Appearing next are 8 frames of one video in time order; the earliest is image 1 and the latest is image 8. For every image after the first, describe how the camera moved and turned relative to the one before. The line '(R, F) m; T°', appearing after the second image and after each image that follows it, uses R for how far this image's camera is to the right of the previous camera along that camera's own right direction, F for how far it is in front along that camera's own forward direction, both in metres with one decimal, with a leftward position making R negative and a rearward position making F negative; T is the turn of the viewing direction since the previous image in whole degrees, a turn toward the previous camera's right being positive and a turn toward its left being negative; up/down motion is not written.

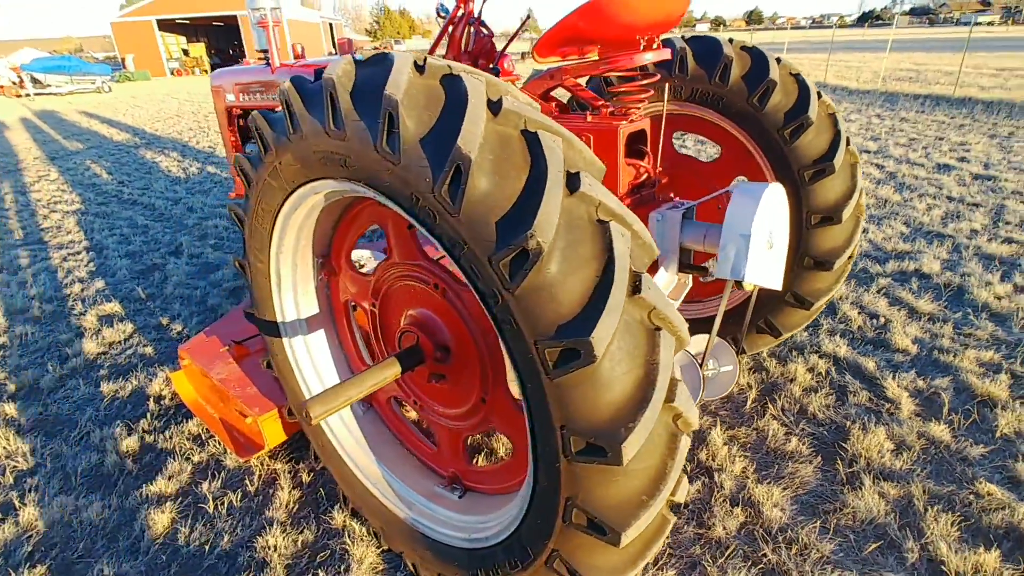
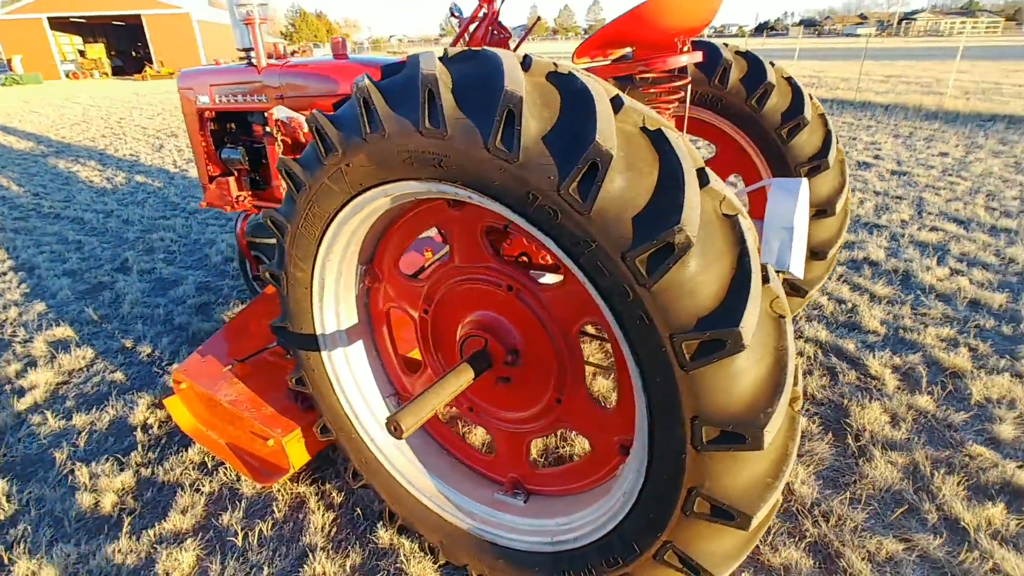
(-0.4, 0.0) m; +7°
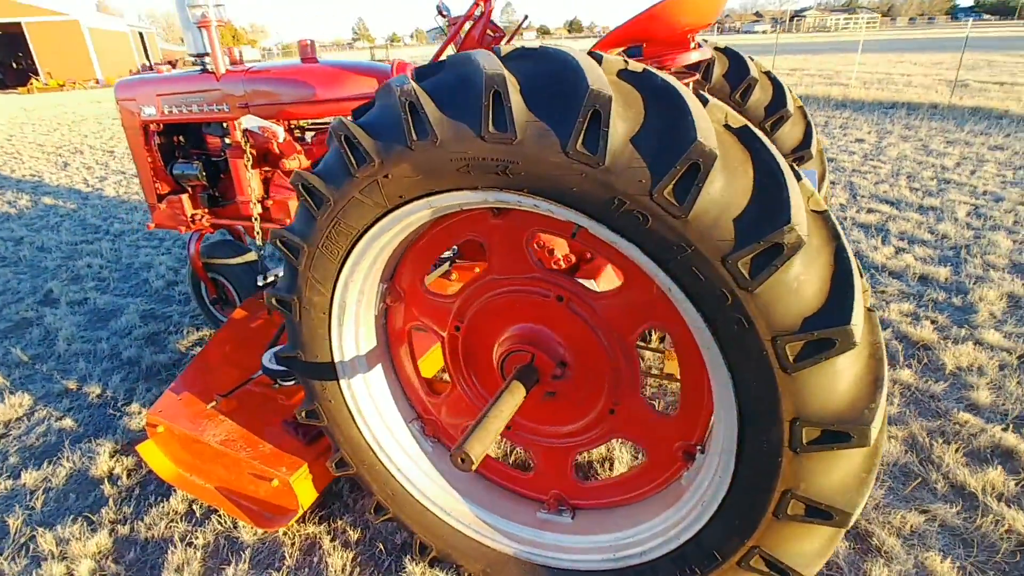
(-0.3, +0.1) m; +7°
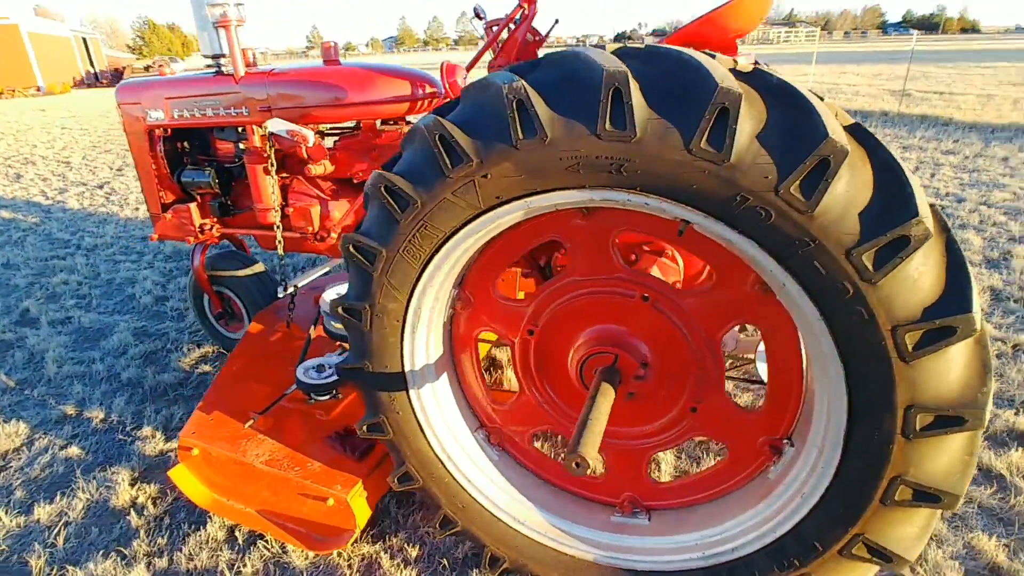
(-0.4, 0.0) m; +4°
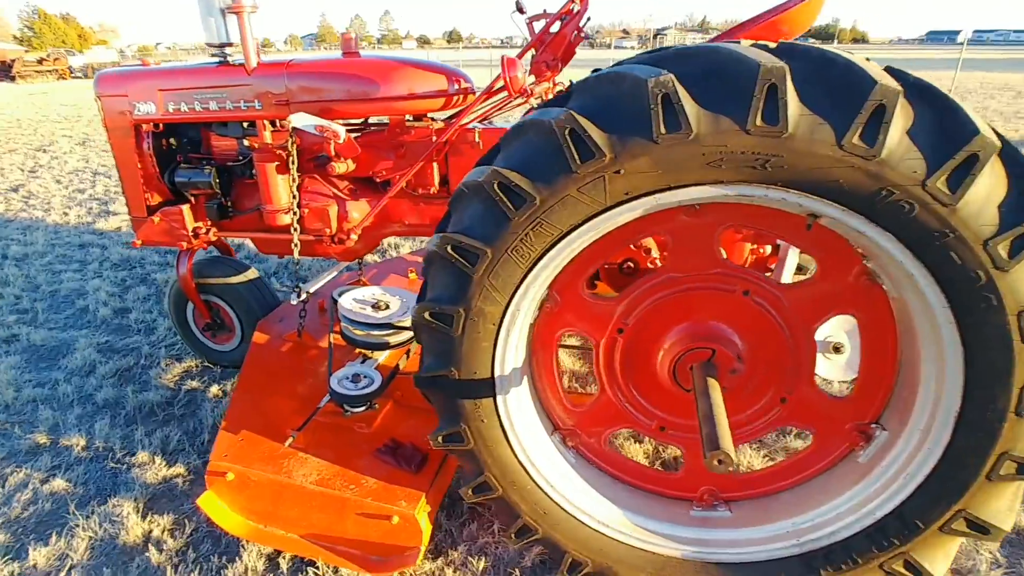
(-0.5, +0.1) m; +7°
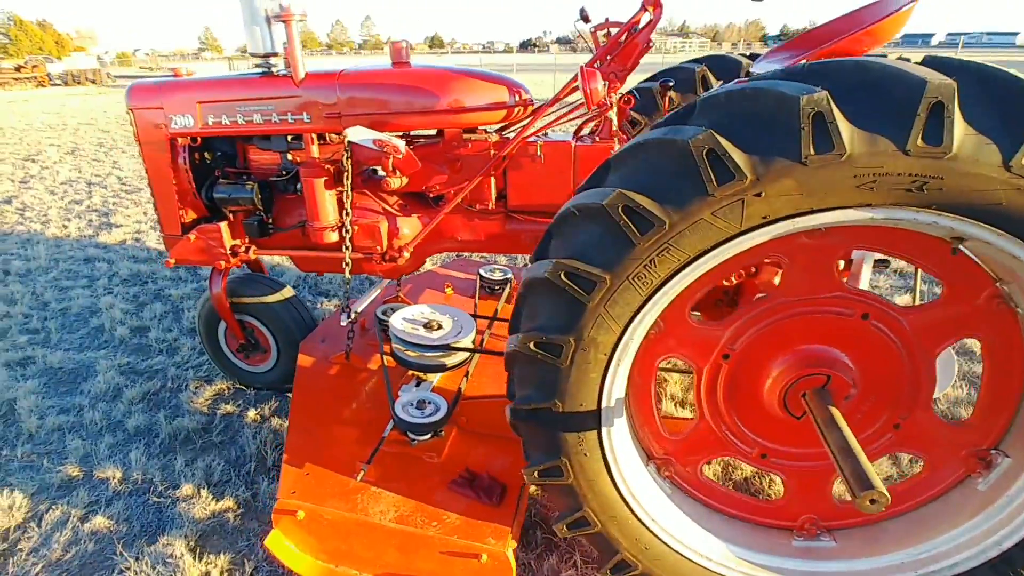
(-0.3, +0.1) m; +2°
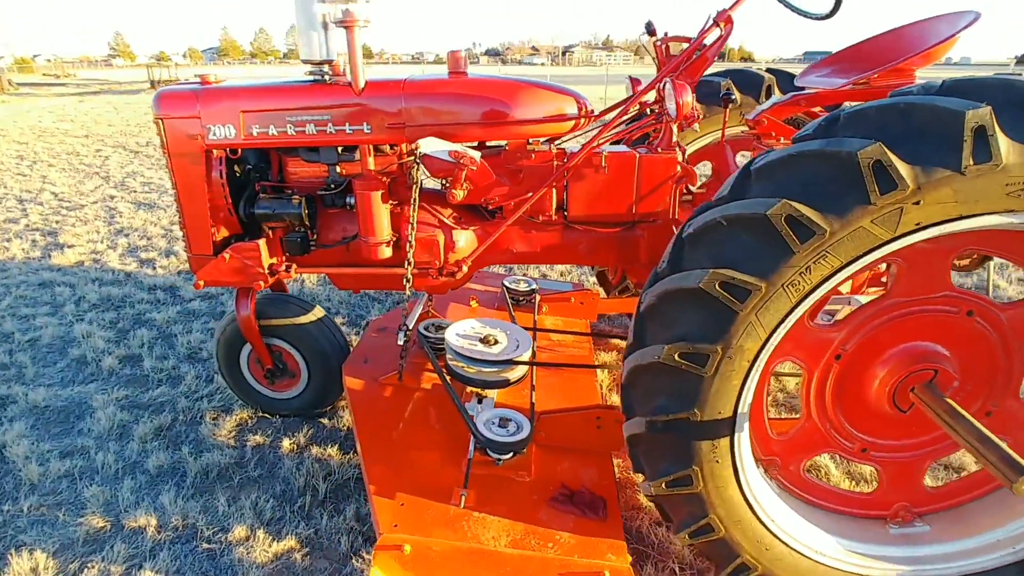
(-0.5, +0.1) m; +7°
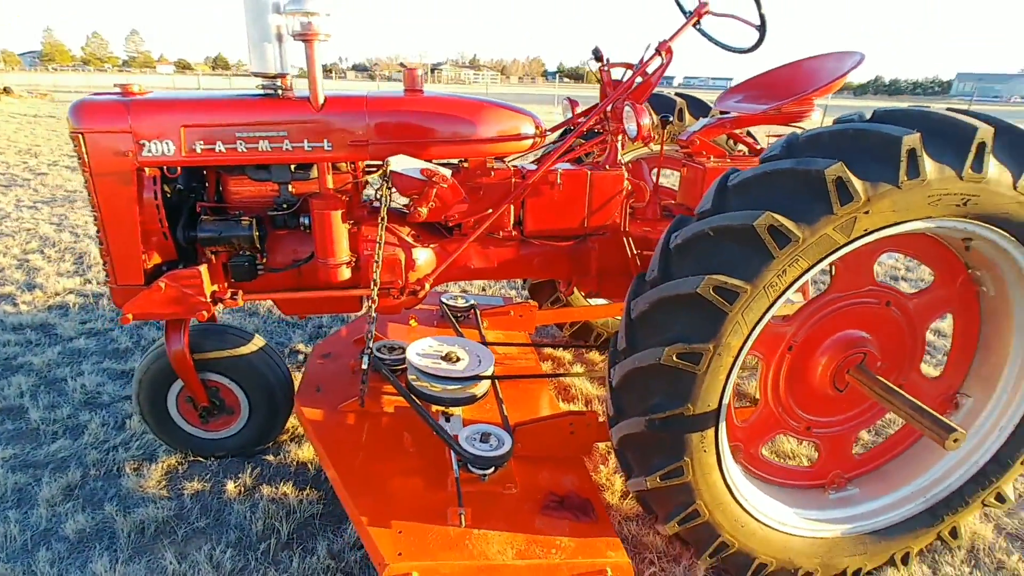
(-0.4, 0.0) m; +12°
